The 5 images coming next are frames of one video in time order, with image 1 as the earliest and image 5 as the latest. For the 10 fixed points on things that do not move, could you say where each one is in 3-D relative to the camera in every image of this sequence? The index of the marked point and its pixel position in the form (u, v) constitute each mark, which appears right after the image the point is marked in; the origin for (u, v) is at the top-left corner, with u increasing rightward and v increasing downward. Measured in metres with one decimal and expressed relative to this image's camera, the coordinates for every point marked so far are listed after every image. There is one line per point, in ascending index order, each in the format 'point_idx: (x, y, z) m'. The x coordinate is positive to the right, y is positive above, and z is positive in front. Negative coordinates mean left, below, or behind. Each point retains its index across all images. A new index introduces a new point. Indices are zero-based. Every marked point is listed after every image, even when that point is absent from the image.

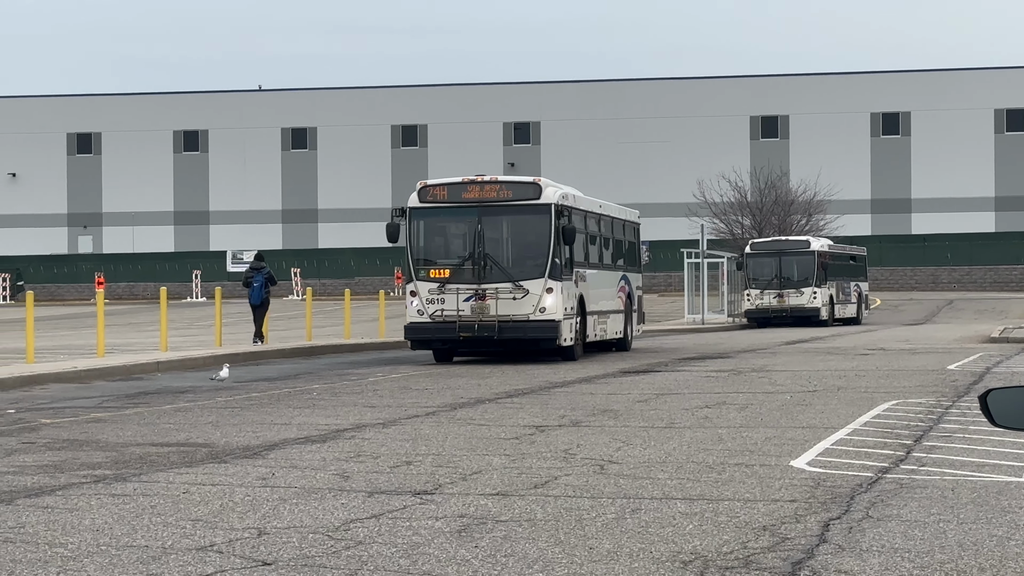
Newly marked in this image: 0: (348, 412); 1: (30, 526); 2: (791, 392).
0: (-1.3, -1.0, +13.0) m
1: (-2.4, -1.2, +7.9) m
2: (+2.1, -0.9, +14.7) m
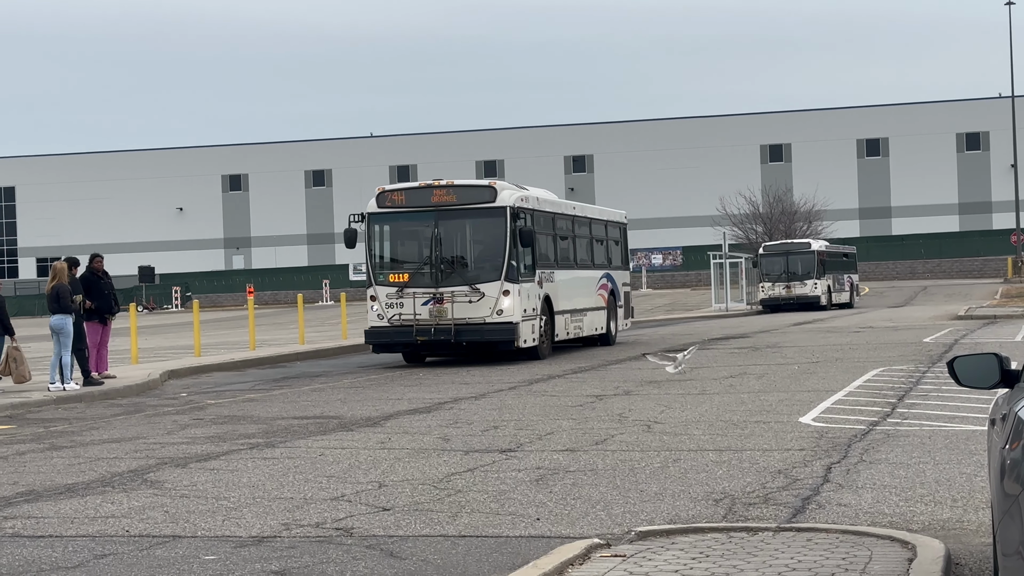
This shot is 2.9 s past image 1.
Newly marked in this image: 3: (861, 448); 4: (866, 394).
0: (-0.6, -1.0, +15.1) m
1: (-1.9, -1.2, +10.1) m
2: (+3.0, -0.8, +16.5) m
3: (+2.2, -1.0, +9.9) m
4: (+2.9, -0.9, +12.9) m
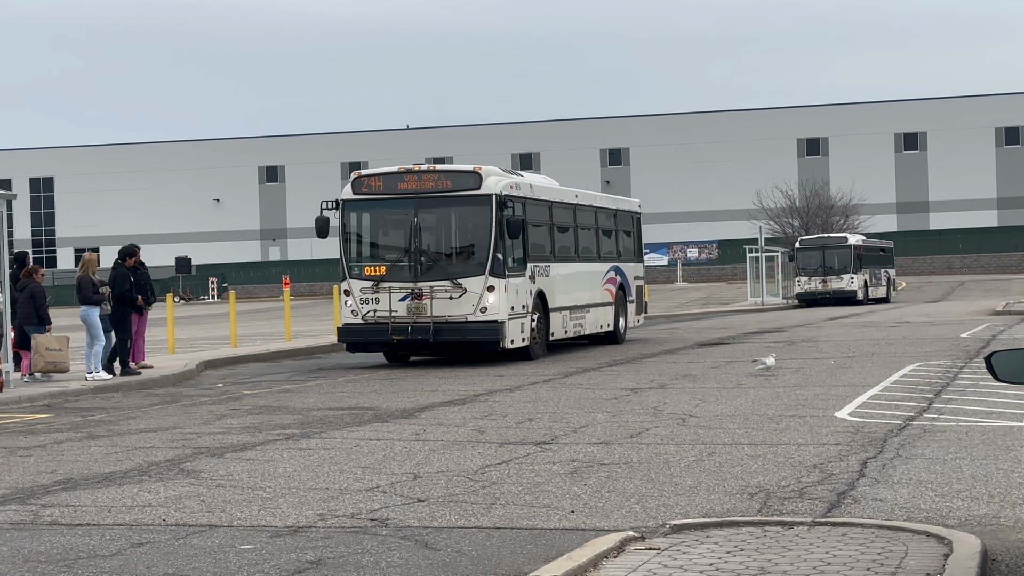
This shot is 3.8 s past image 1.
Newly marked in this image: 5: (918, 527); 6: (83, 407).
0: (-0.3, -0.9, +15.1) m
1: (-1.7, -1.2, +10.1) m
2: (+3.3, -0.8, +16.5) m
3: (+2.4, -1.0, +9.9) m
4: (+3.1, -0.8, +12.9) m
5: (+1.9, -1.1, +7.7) m
6: (-3.8, -1.1, +14.5) m
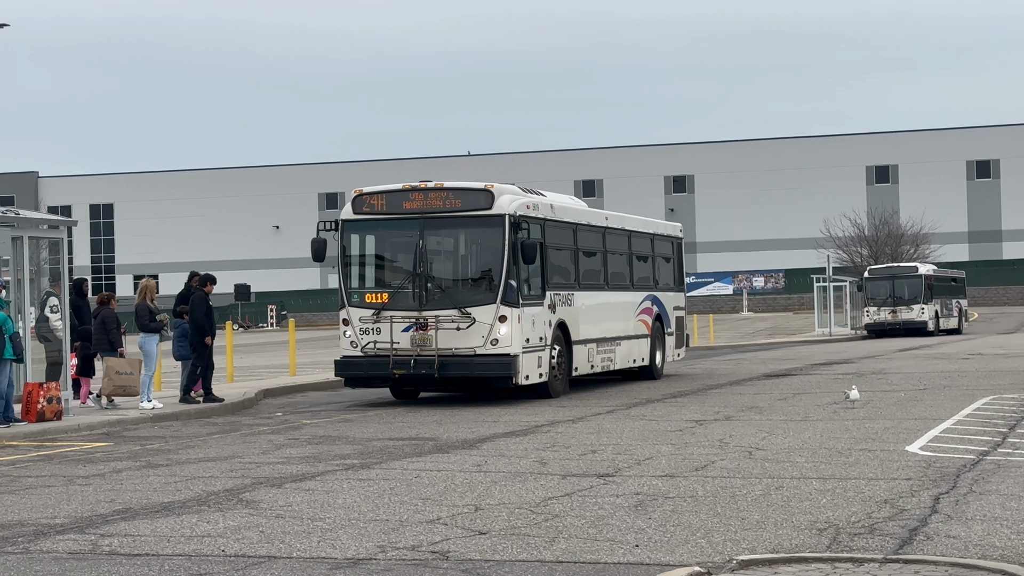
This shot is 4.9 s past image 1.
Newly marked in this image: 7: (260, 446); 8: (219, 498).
0: (+0.3, -1.1, +15.0) m
1: (-1.3, -1.3, +10.1) m
2: (+3.9, -1.0, +16.2) m
3: (+2.7, -1.1, +9.7) m
4: (+3.6, -1.1, +12.6) m
5: (+2.2, -1.3, +7.5) m
6: (-3.3, -1.3, +14.5) m
7: (-2.0, -1.2, +12.7) m
8: (-1.9, -1.3, +10.3) m
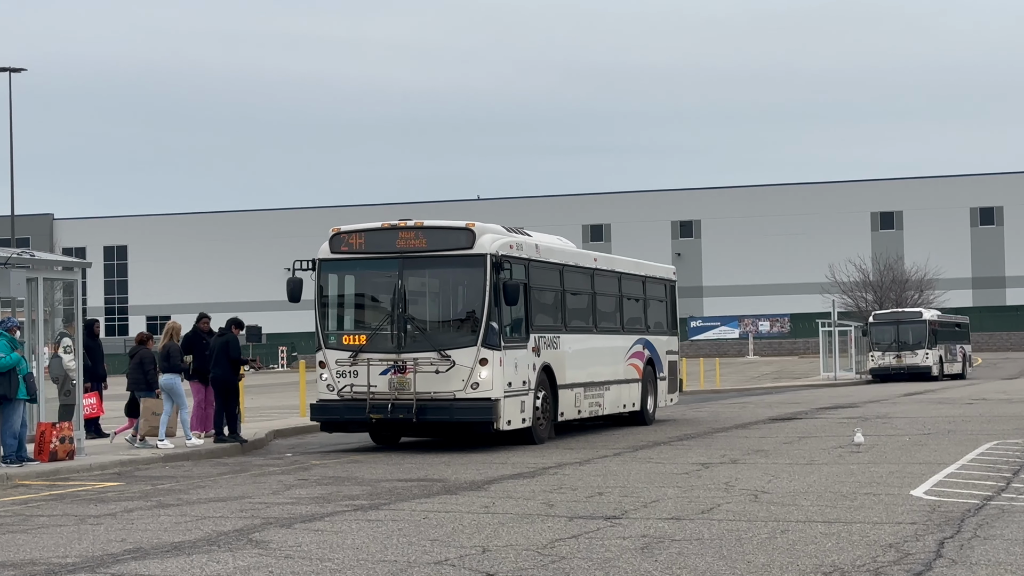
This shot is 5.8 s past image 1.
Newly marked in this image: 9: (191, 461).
0: (+0.4, -1.5, +15.1) m
1: (-1.3, -1.6, +10.1) m
2: (+4.0, -1.4, +16.3) m
3: (+2.8, -1.4, +9.8) m
4: (+3.7, -1.4, +12.7) m
5: (+2.3, -1.5, +7.6) m
6: (-3.2, -1.7, +14.5) m
7: (-1.9, -1.6, +12.8) m
8: (-1.8, -1.6, +10.4) m
9: (-3.3, -1.8, +16.6) m
